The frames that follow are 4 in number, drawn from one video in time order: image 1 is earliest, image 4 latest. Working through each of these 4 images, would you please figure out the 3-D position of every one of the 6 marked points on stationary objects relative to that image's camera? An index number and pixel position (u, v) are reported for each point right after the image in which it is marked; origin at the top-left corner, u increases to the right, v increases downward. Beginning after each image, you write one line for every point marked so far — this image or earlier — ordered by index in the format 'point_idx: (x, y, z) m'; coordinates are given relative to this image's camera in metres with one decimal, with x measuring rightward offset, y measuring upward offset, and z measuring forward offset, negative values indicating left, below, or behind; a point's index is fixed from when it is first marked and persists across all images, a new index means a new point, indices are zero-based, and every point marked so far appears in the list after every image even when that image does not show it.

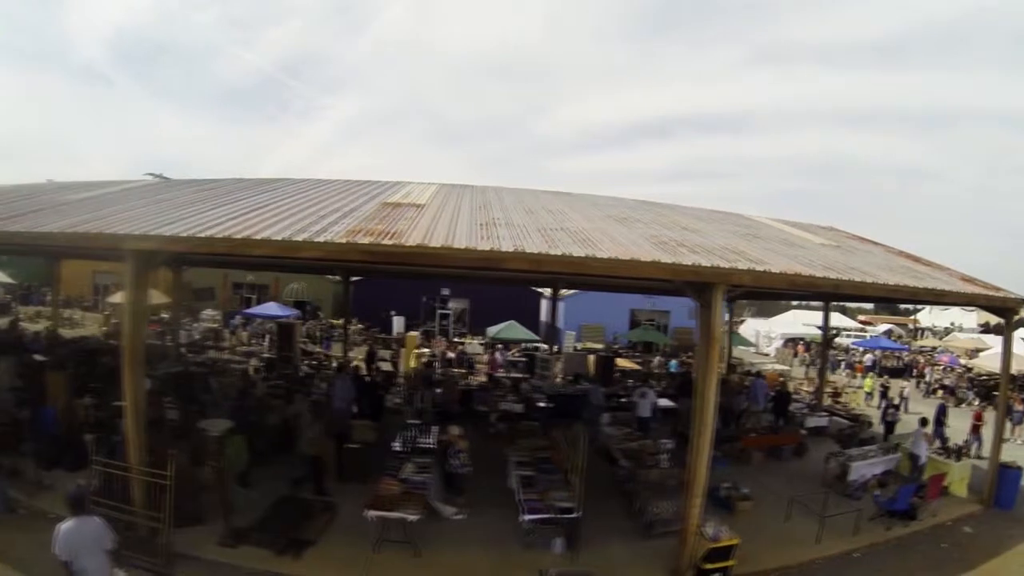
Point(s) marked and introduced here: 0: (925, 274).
0: (+6.8, +0.2, +9.3) m
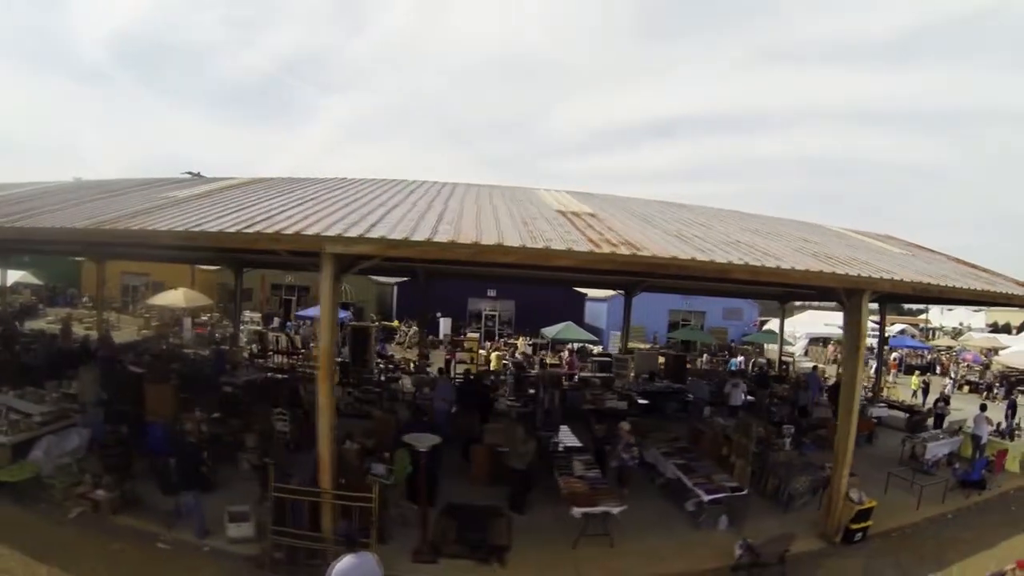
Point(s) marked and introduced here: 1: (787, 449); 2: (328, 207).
0: (+8.8, +0.1, +10.5) m
1: (+4.6, -2.7, +9.7) m
2: (-2.8, +1.2, +8.6) m
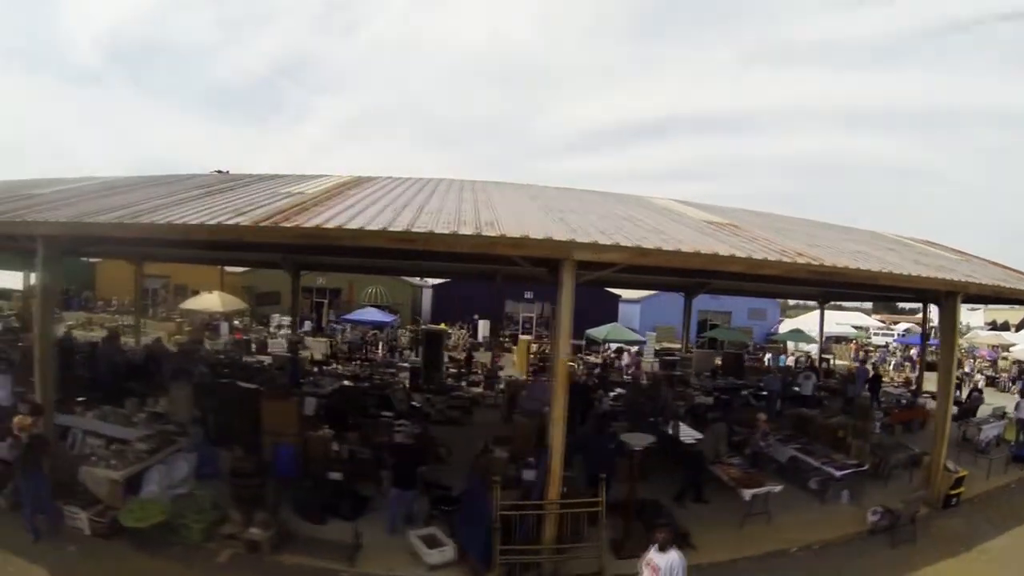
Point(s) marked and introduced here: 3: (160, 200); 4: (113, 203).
0: (+10.4, +0.1, +11.4) m
1: (+6.4, -2.8, +10.1) m
2: (-0.8, +1.2, +8.0) m
3: (-4.4, +1.1, +7.1) m
4: (-5.1, +1.1, +7.3) m
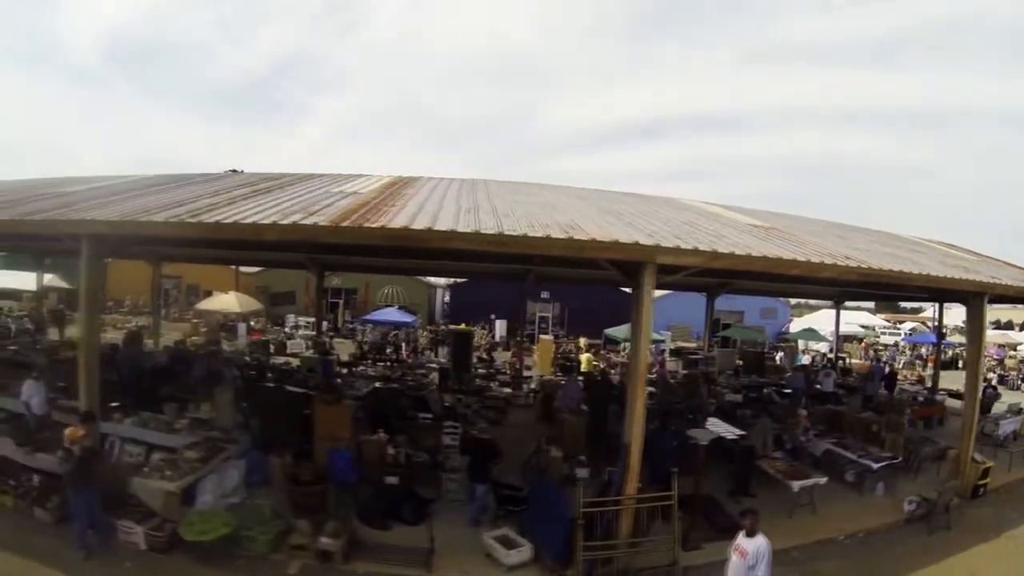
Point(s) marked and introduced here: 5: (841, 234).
0: (+11.0, +0.1, +11.7) m
1: (+7.1, -2.7, +10.2) m
2: (0.0, +1.2, +7.8) m
3: (-3.7, +1.1, +6.8) m
4: (-4.3, +1.1, +6.9) m
5: (+6.4, +1.1, +11.4) m
